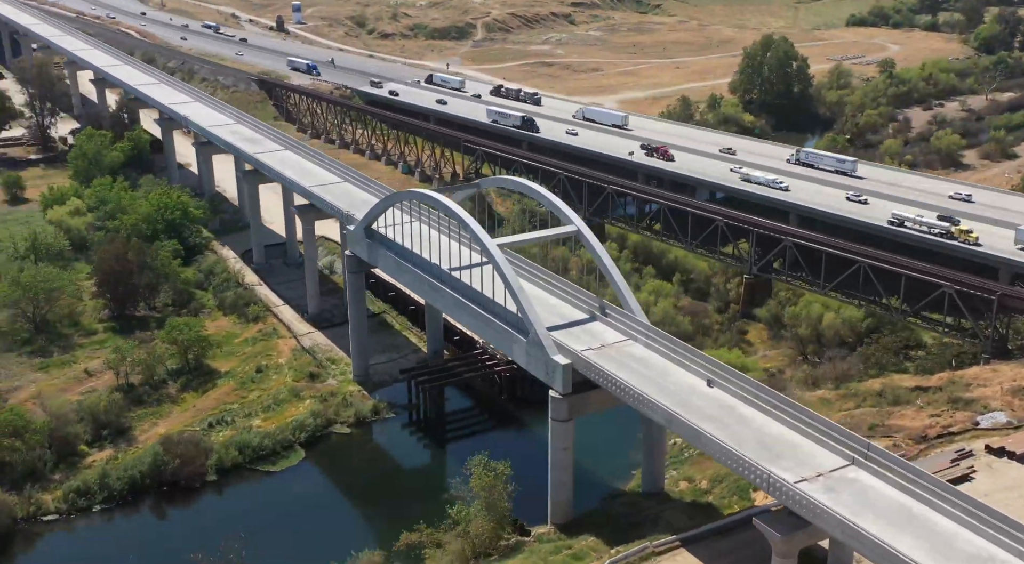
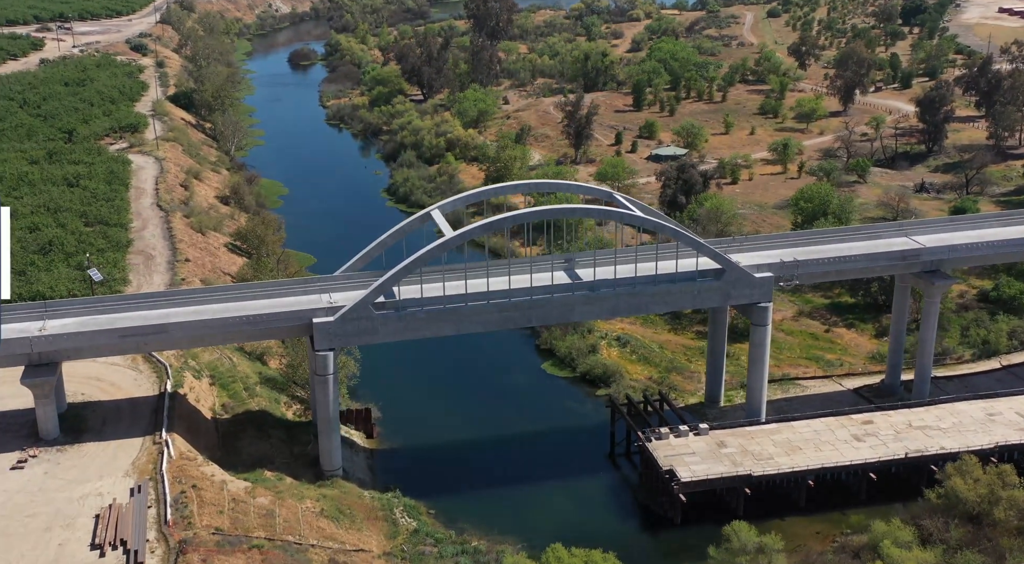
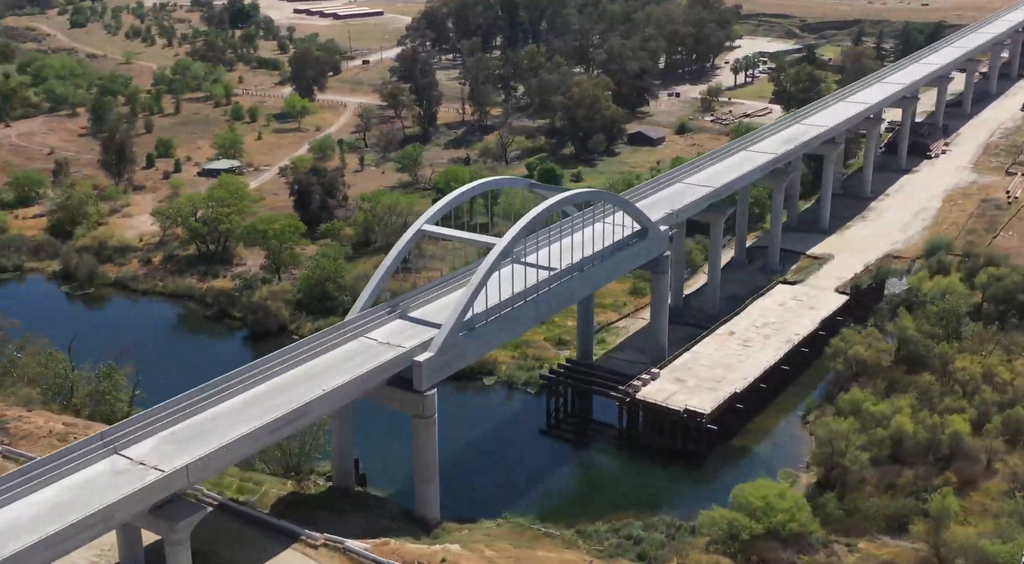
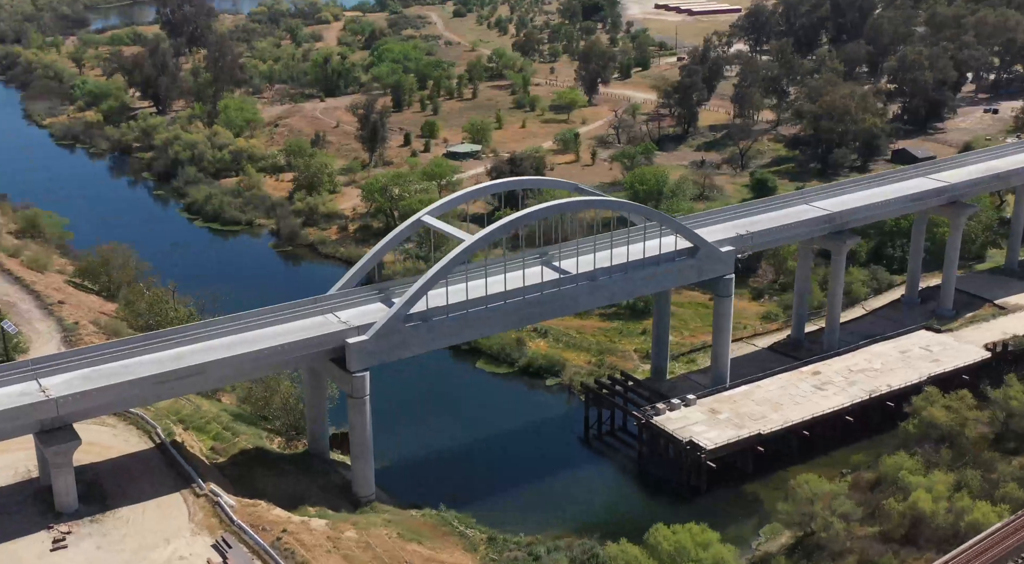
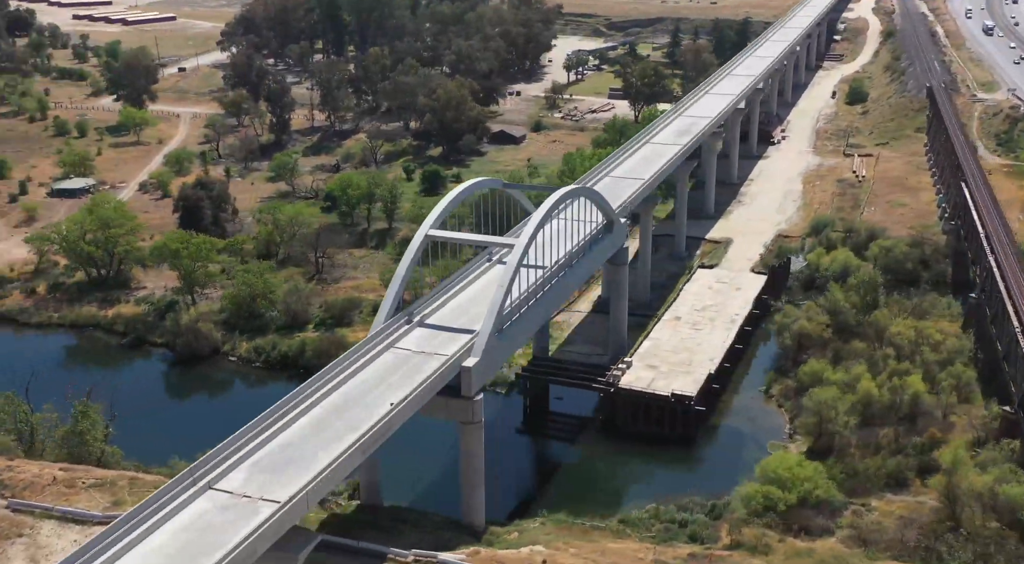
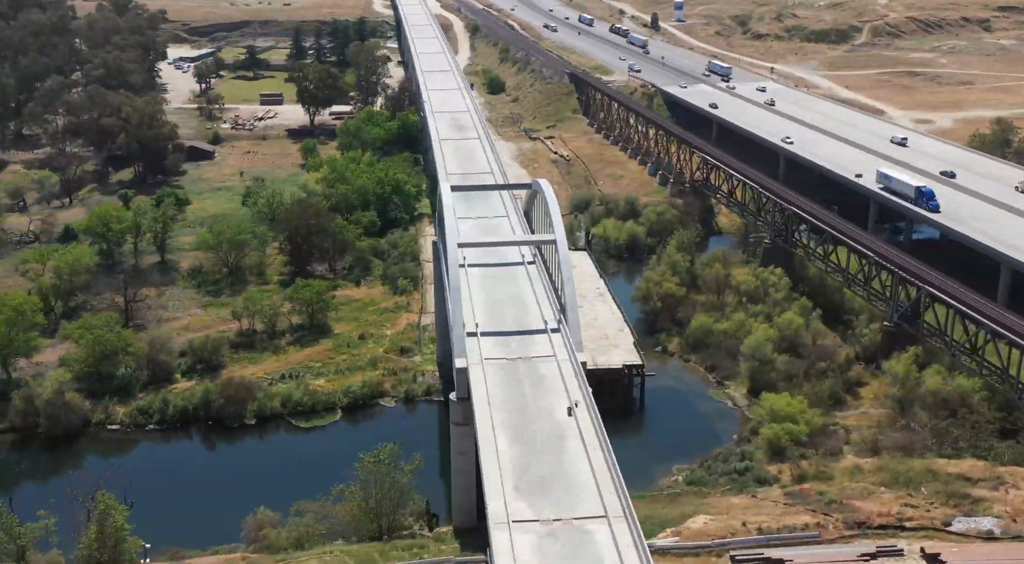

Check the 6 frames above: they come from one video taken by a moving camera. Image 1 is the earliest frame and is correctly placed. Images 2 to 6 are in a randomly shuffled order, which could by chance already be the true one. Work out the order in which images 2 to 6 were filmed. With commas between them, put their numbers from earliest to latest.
6, 5, 3, 4, 2
